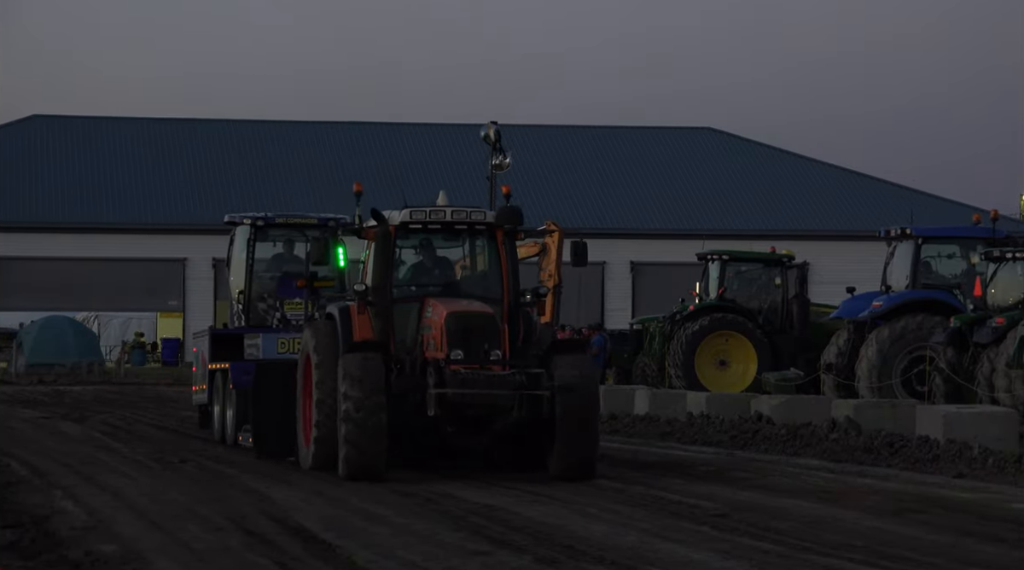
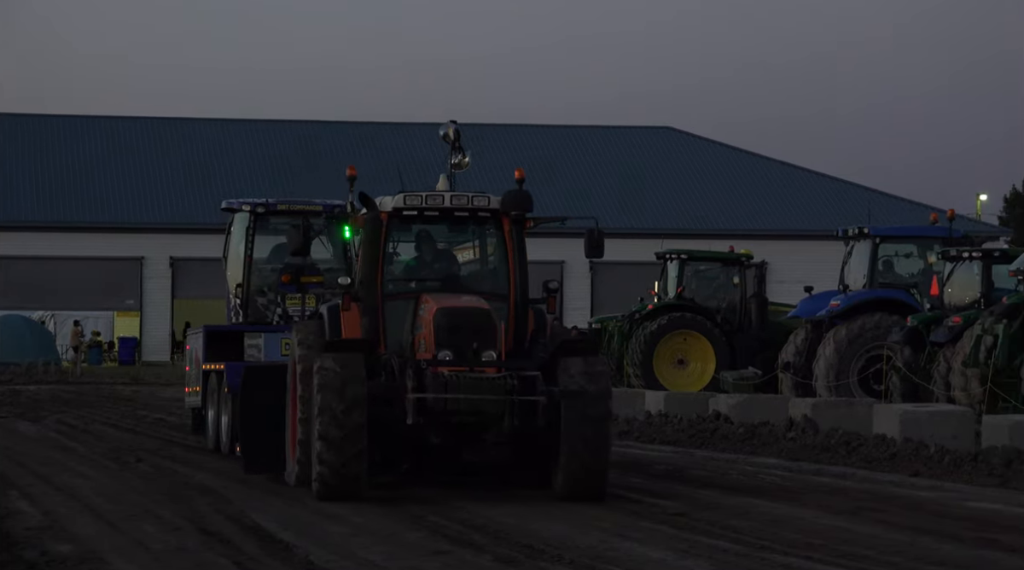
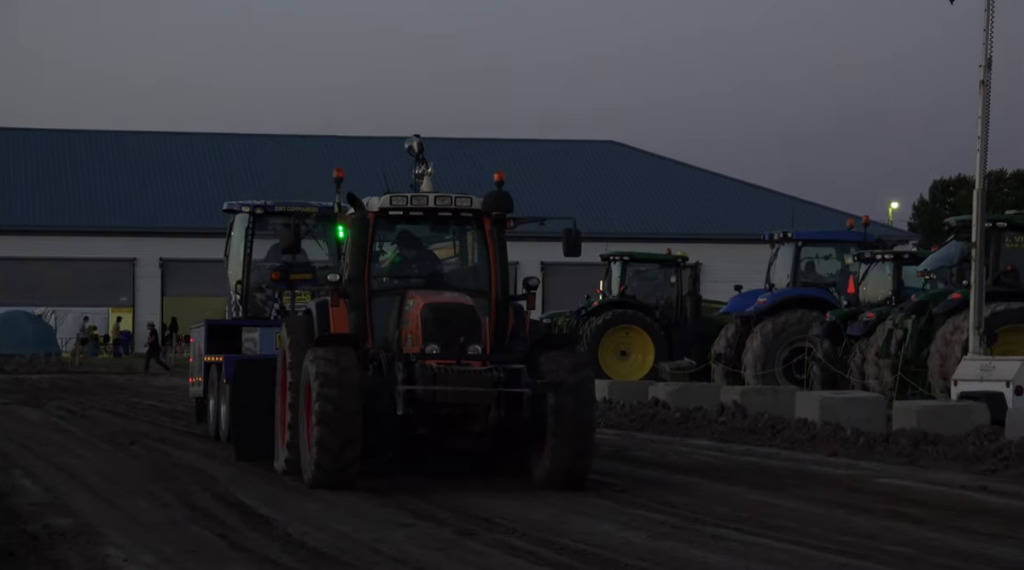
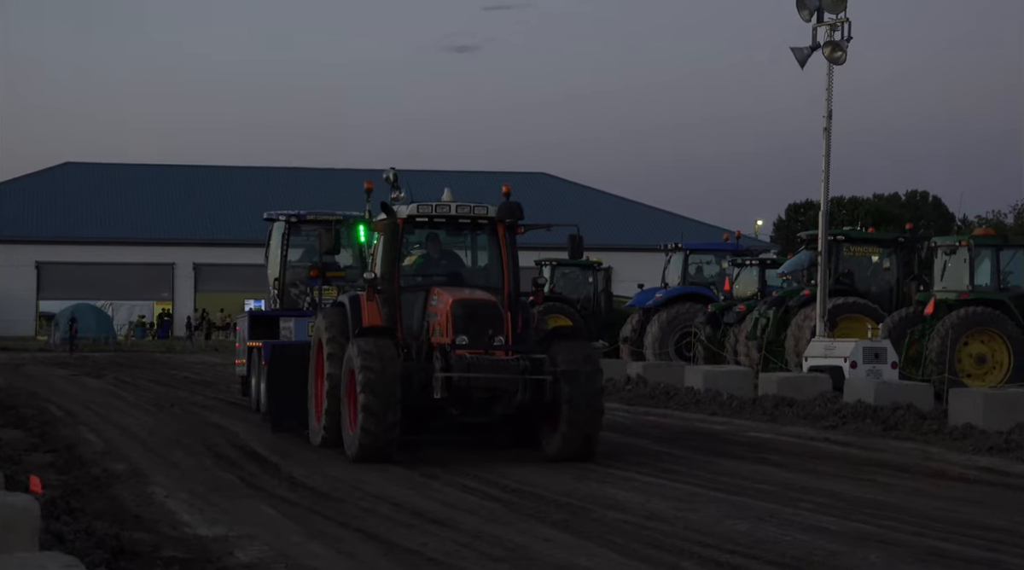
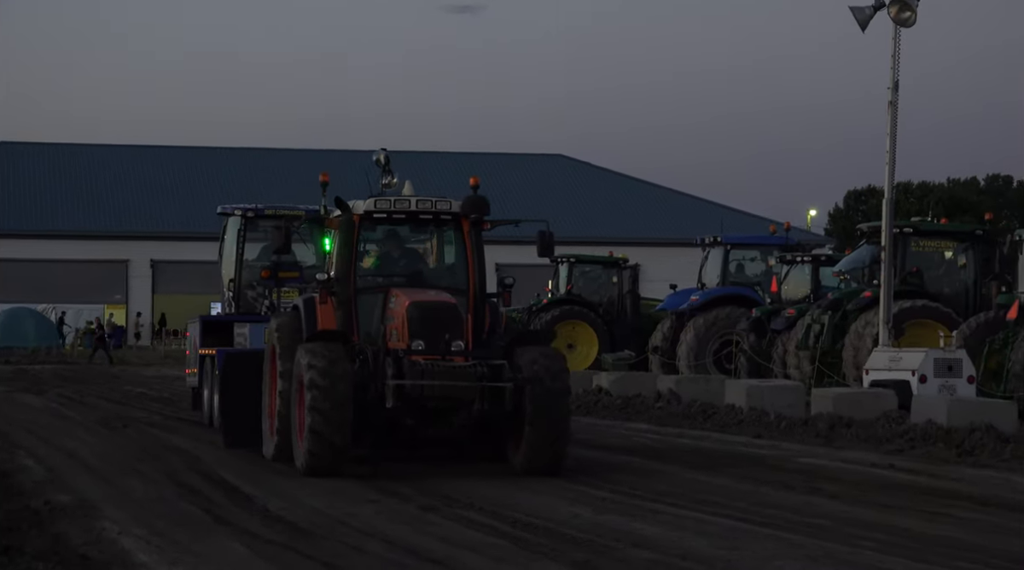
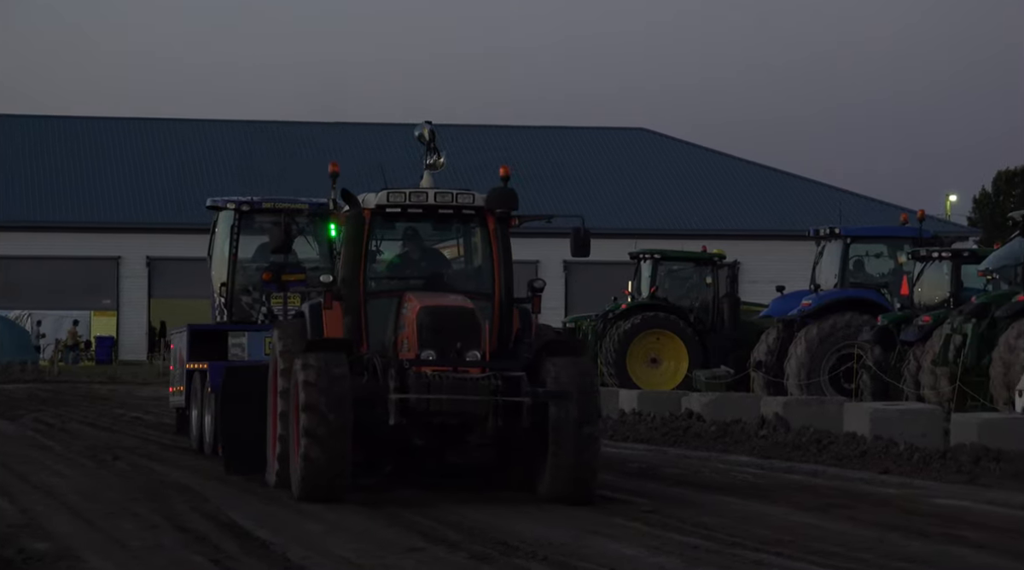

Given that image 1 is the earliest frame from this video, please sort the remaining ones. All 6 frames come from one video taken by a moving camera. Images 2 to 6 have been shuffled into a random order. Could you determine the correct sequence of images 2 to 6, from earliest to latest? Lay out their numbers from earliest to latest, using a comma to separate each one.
2, 6, 3, 5, 4
